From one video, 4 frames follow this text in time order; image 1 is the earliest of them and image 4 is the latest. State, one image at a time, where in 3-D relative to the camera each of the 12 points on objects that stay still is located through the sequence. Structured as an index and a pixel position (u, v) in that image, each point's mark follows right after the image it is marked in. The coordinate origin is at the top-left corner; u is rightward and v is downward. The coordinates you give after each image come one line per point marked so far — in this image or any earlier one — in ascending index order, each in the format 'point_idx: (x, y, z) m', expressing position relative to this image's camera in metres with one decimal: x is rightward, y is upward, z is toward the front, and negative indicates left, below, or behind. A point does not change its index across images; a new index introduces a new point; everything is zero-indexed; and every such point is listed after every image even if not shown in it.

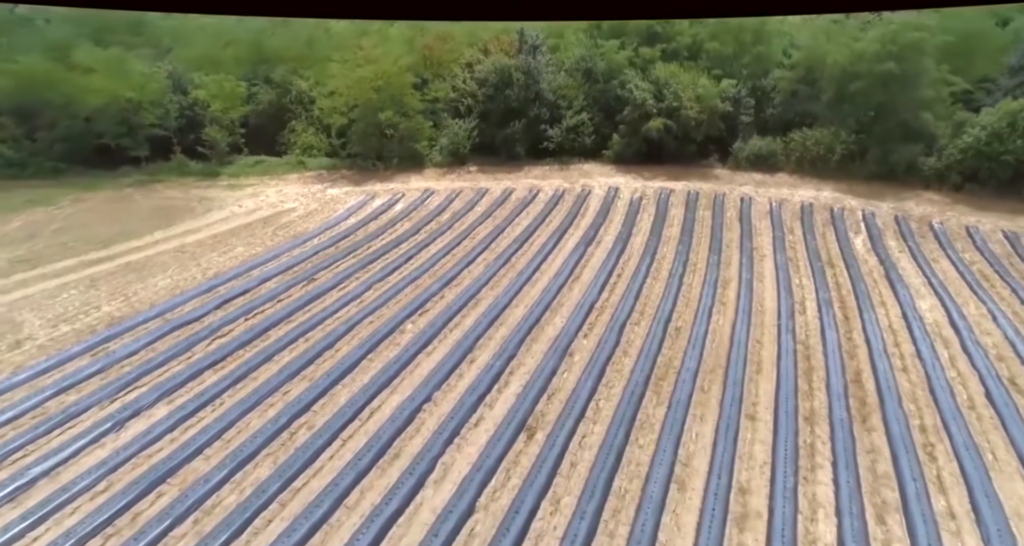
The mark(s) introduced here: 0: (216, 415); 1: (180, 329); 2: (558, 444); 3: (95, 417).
0: (-4.0, -1.9, +7.2) m
1: (-5.7, -1.0, +9.1) m
2: (+0.6, -2.2, +6.9) m
3: (-5.6, -1.9, +7.2) m
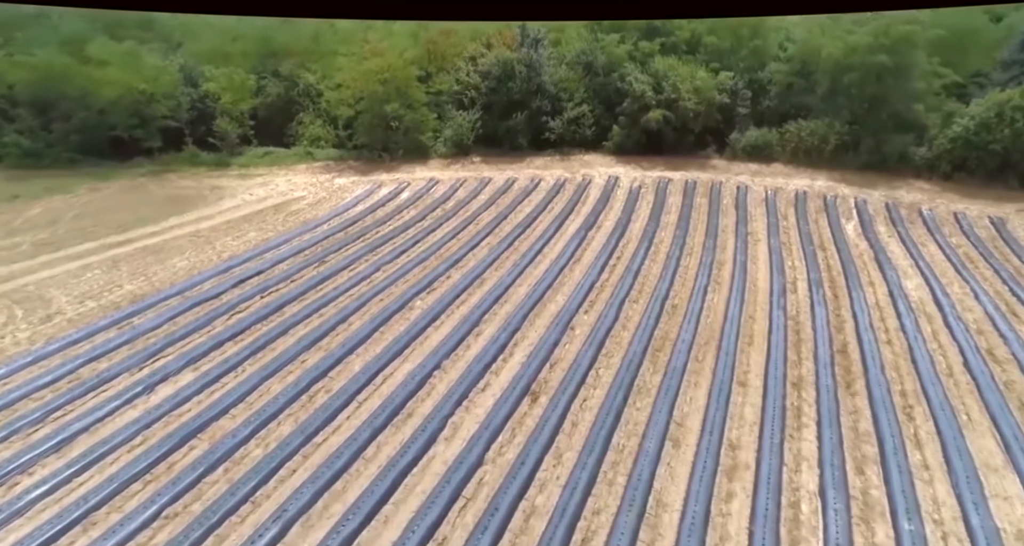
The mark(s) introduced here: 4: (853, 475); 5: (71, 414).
0: (-4.0, -1.5, +7.7) m
1: (-5.6, -0.6, +9.6) m
2: (+0.7, -1.8, +7.4) m
3: (-5.5, -1.5, +7.6) m
4: (+4.1, -2.4, +6.4) m
5: (-5.7, -1.8, +7.0) m
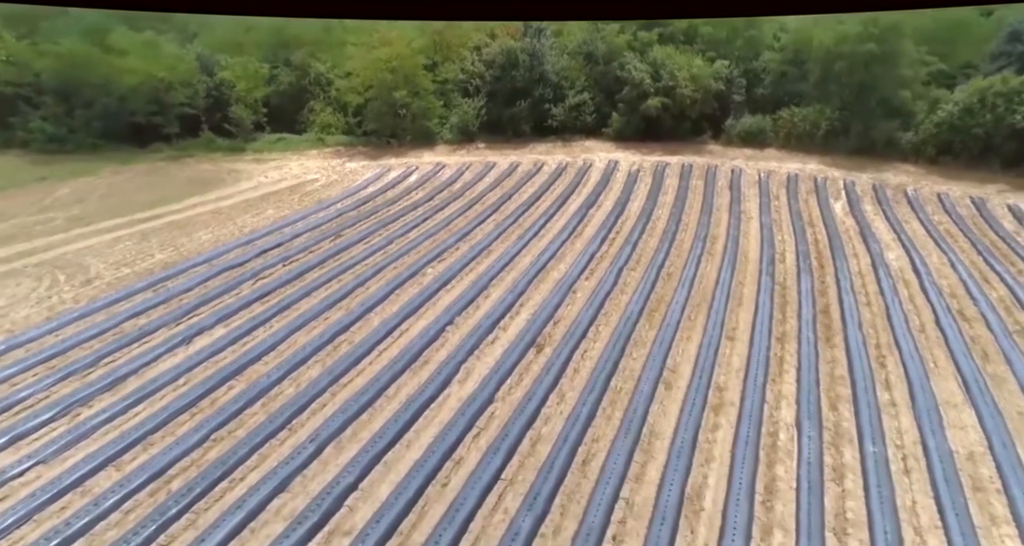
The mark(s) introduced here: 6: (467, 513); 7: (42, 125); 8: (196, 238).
0: (-3.8, -0.9, +8.4) m
1: (-5.5, 0.0, +10.3) m
2: (+0.8, -1.2, +8.1) m
3: (-5.4, -0.9, +8.3) m
4: (+4.2, -1.8, +7.1) m
5: (-5.6, -1.2, +7.7) m
6: (-0.4, -2.5, +5.6) m
7: (-13.0, +3.9, +14.6) m
8: (-6.9, +0.8, +11.7) m
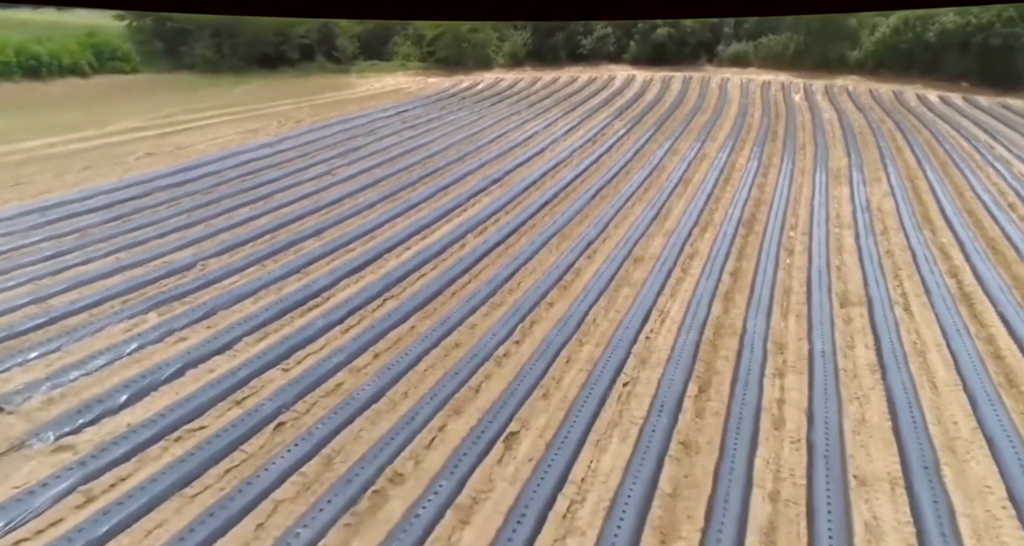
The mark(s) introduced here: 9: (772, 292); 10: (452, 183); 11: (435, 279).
0: (-2.2, +3.4, +13.7) m
1: (-3.8, +4.4, +15.6) m
2: (+2.4, +3.1, +13.4) m
3: (-3.8, +3.4, +13.7) m
4: (+5.8, +2.6, +12.3) m
5: (-4.0, +3.1, +13.1) m
6: (+1.2, +1.8, +10.9) m
7: (-11.3, +8.4, +19.9) m
8: (-5.2, +5.2, +17.1) m
9: (+3.4, -0.3, +6.9) m
10: (-1.2, +1.8, +10.5) m
11: (-1.0, -0.1, +7.1) m
